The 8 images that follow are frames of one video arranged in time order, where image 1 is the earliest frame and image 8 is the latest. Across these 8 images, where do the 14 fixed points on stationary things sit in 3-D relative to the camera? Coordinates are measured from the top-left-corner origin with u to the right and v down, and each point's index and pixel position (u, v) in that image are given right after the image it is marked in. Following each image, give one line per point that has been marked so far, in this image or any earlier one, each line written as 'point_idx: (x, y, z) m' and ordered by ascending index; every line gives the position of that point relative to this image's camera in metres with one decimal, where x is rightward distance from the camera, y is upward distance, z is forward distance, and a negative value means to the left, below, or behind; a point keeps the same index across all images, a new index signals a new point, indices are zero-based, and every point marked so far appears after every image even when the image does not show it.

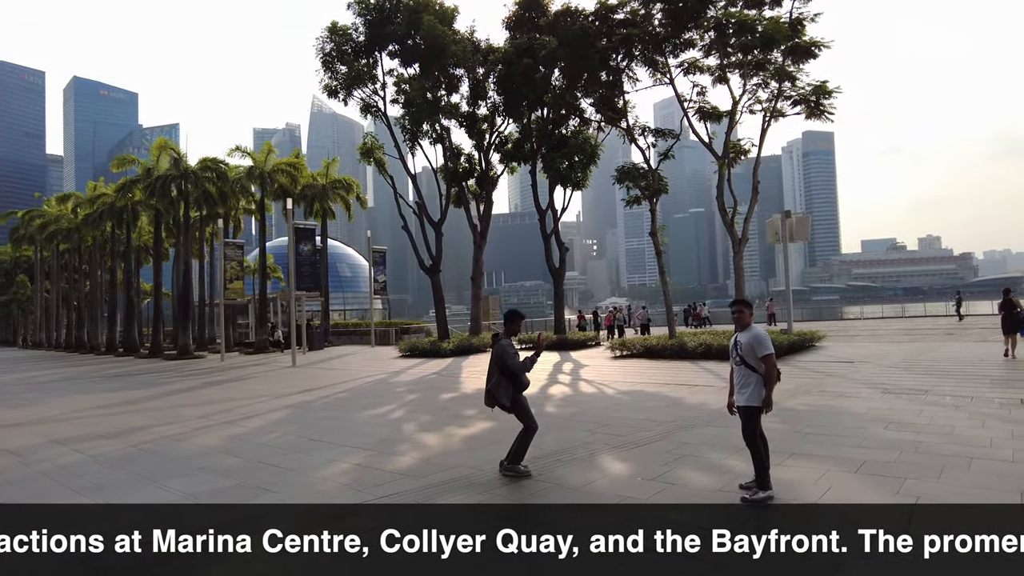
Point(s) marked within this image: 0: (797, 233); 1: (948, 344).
0: (+8.3, +1.6, +19.1) m
1: (+12.4, -1.6, +18.5) m
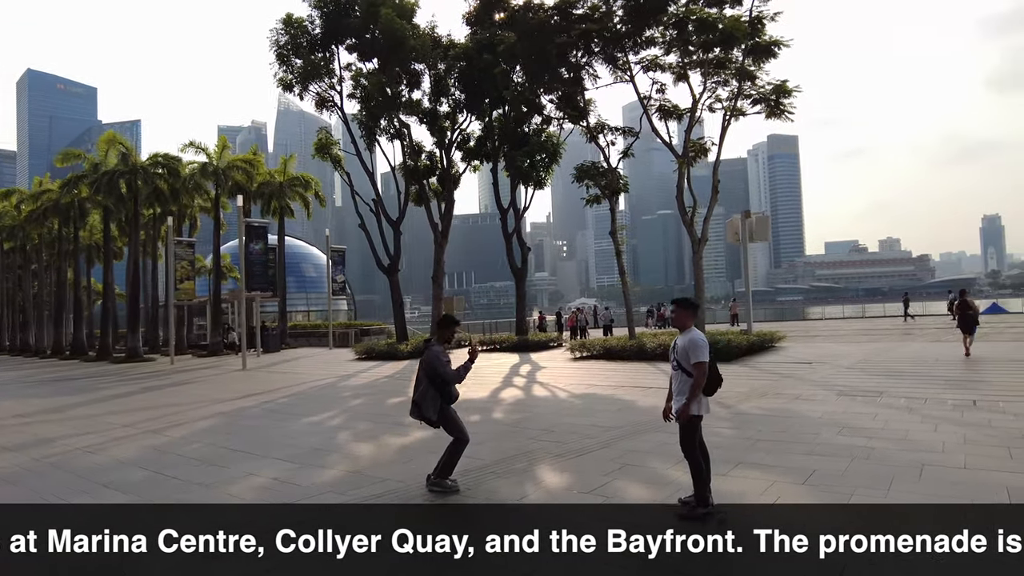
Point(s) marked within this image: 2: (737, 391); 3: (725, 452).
0: (+7.1, +1.6, +19.0) m
1: (+11.2, -1.6, +18.6) m
2: (+3.5, -1.7, +10.4) m
3: (+2.1, -1.6, +6.5) m
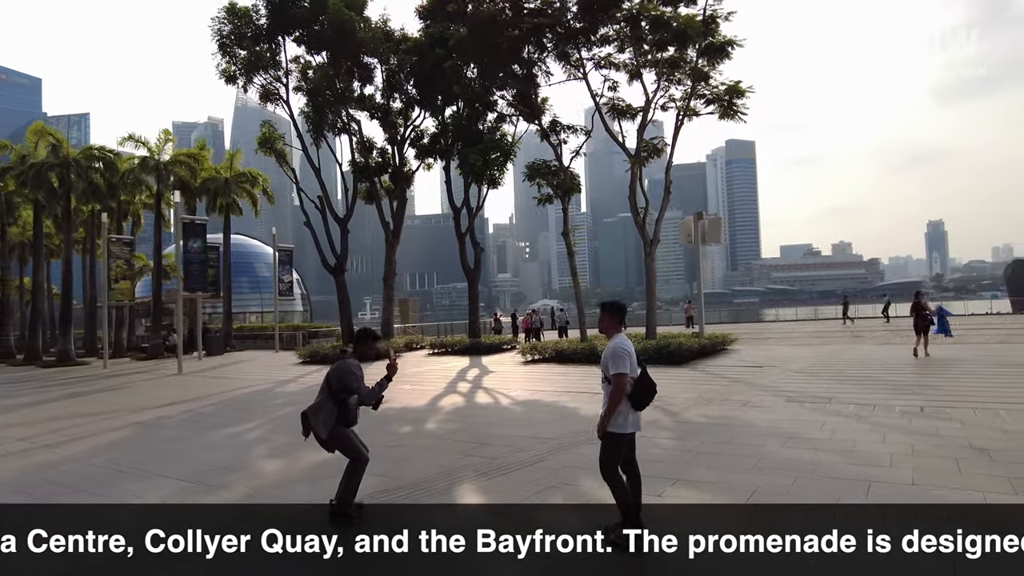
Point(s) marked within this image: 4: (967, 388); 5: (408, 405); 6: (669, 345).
0: (+5.7, +1.5, +18.8) m
1: (+9.8, -1.7, +18.6) m
2: (+2.6, -1.7, +10.0) m
3: (+1.4, -1.6, +6.0) m
4: (+6.9, -1.5, +9.9) m
5: (-1.7, -1.9, +10.7) m
6: (+3.7, -1.3, +15.3) m
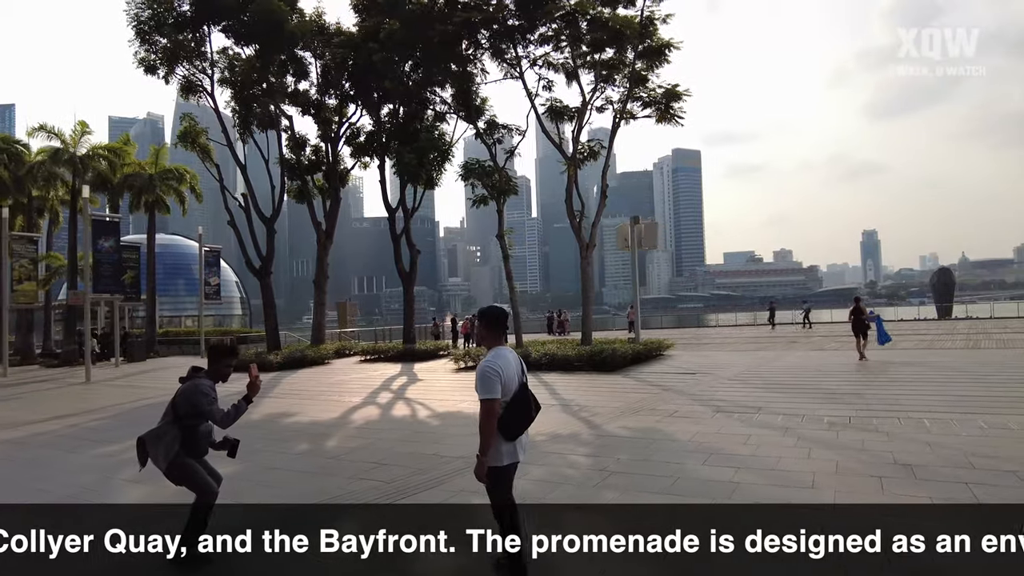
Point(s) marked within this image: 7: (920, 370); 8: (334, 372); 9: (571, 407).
0: (+3.8, +1.4, +18.6) m
1: (+7.9, -1.8, +18.7) m
2: (+1.4, -1.8, +9.6) m
3: (+0.5, -1.7, +5.4) m
4: (+5.7, -1.6, +9.7) m
5: (-2.9, -2.0, +9.9) m
6: (+2.1, -1.4, +14.9) m
7: (+8.2, -1.7, +13.2) m
8: (-5.0, -2.3, +18.3) m
9: (+0.9, -1.8, +9.8) m
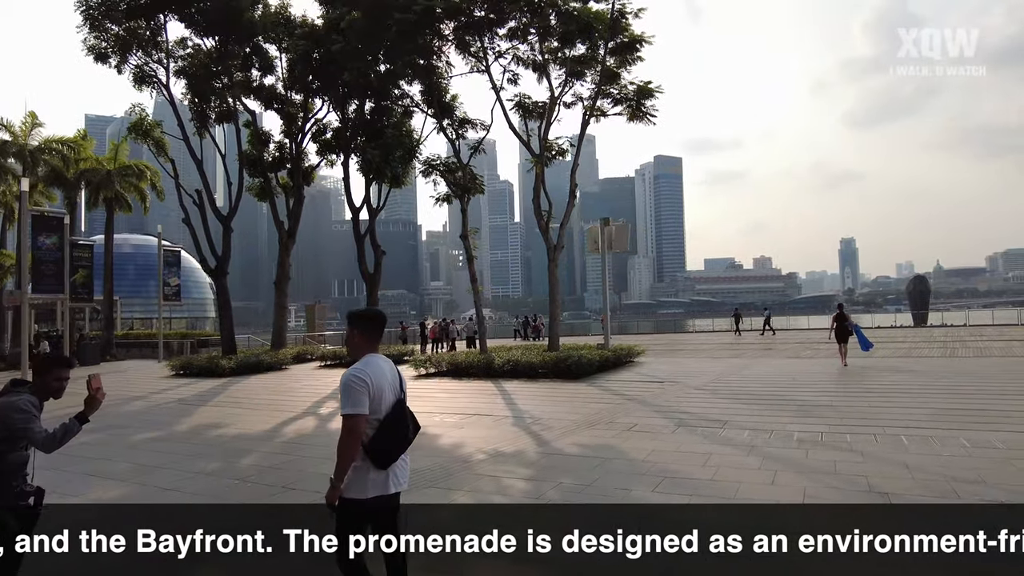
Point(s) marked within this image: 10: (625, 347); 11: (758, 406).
0: (+2.9, +1.3, +17.9) m
1: (+6.9, -2.0, +18.1) m
2: (+0.7, -1.8, +8.8) m
3: (-0.1, -1.7, +4.7) m
4: (+5.0, -1.7, +9.1) m
5: (-3.6, -2.0, +9.0) m
6: (+1.2, -1.5, +14.1) m
7: (+7.4, -1.8, +12.6) m
8: (-5.9, -2.4, +17.3) m
9: (+0.2, -1.8, +9.0) m
10: (+2.9, -1.5, +16.8) m
11: (+3.6, -1.7, +9.5) m
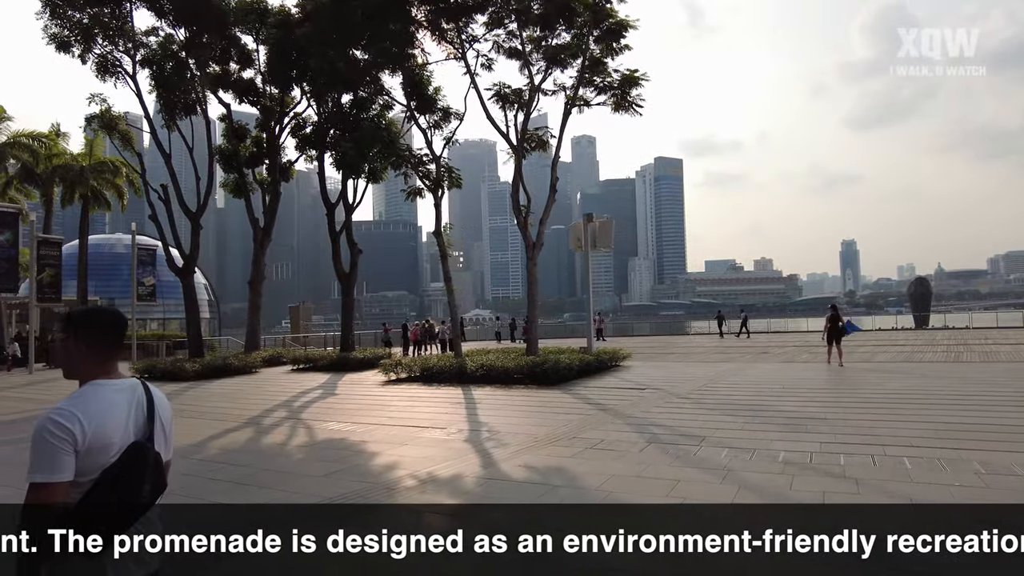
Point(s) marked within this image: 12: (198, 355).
0: (+2.3, +1.3, +17.0) m
1: (+6.4, -2.0, +17.1) m
2: (+0.1, -1.8, +7.8) m
3: (-0.7, -1.7, +3.7) m
4: (+4.4, -1.7, +8.1) m
5: (-4.2, -1.9, +8.0) m
6: (+0.7, -1.5, +13.2) m
7: (+6.8, -1.8, +11.6) m
8: (-6.5, -2.4, +16.4) m
9: (-0.4, -1.8, +8.0) m
10: (+2.3, -1.5, +15.8) m
11: (+3.0, -1.7, +8.5) m
12: (-9.2, -2.0, +19.1) m
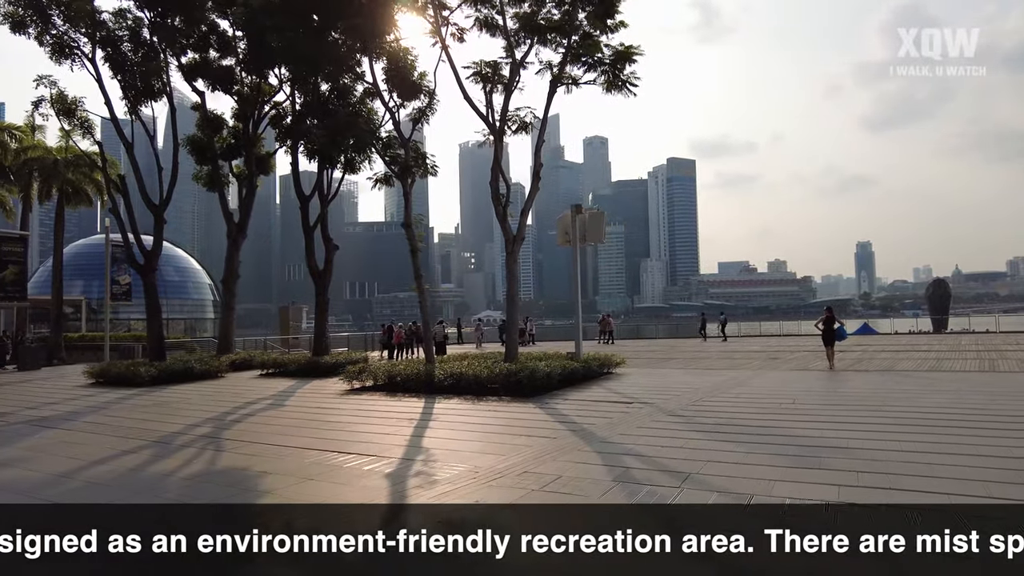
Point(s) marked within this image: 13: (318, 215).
0: (+1.9, +1.3, +15.4) m
1: (+6.0, -2.0, +15.4) m
2: (-0.5, -1.7, +6.3) m
3: (-1.4, -1.6, +2.2) m
4: (+3.8, -1.7, +6.5) m
5: (-4.8, -1.9, +6.6) m
6: (+0.2, -1.5, +11.6) m
7: (+6.3, -1.8, +10.0) m
8: (-6.9, -2.3, +14.9) m
9: (-1.0, -1.8, +6.5) m
10: (+1.9, -1.5, +14.2) m
11: (+2.4, -1.7, +6.9) m
12: (-9.6, -1.9, +17.7) m
13: (-5.7, +2.2, +19.6) m
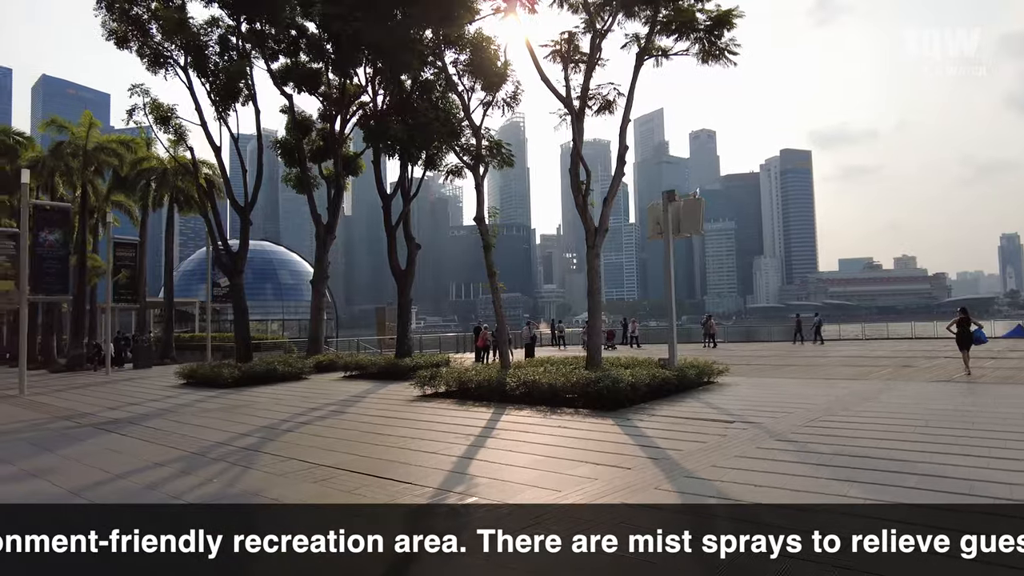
0: (+3.7, +1.3, +13.7) m
1: (+7.7, -1.9, +13.1) m
2: (0.0, -1.7, +5.1) m
3: (-1.6, -1.6, +1.1) m
4: (+4.2, -1.6, +4.6) m
5: (-4.3, -1.9, +6.0) m
6: (+1.4, -1.4, +10.2) m
7: (+7.2, -1.7, +7.6) m
8: (-5.0, -2.3, +14.6) m
9: (-0.5, -1.7, +5.4) m
10: (+3.5, -1.5, +12.5) m
11: (+2.9, -1.6, +5.2) m
12: (-7.2, -2.0, +17.8) m
13: (-3.2, +2.1, +19.1) m
